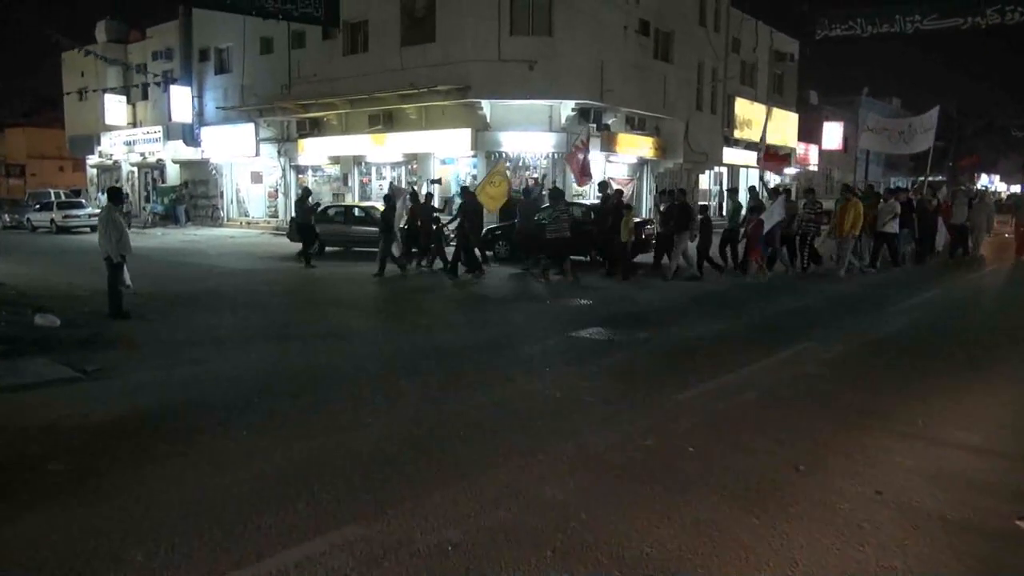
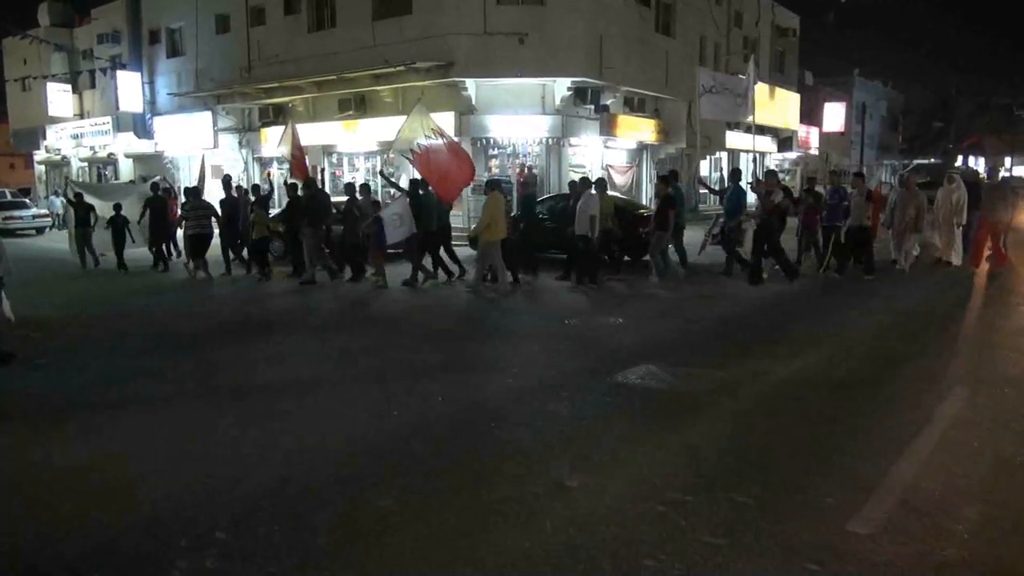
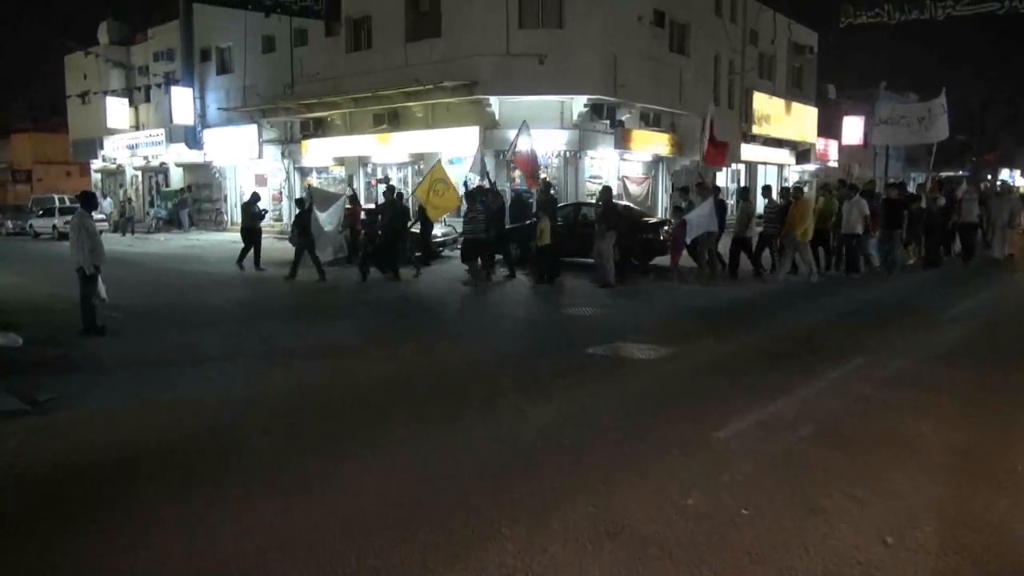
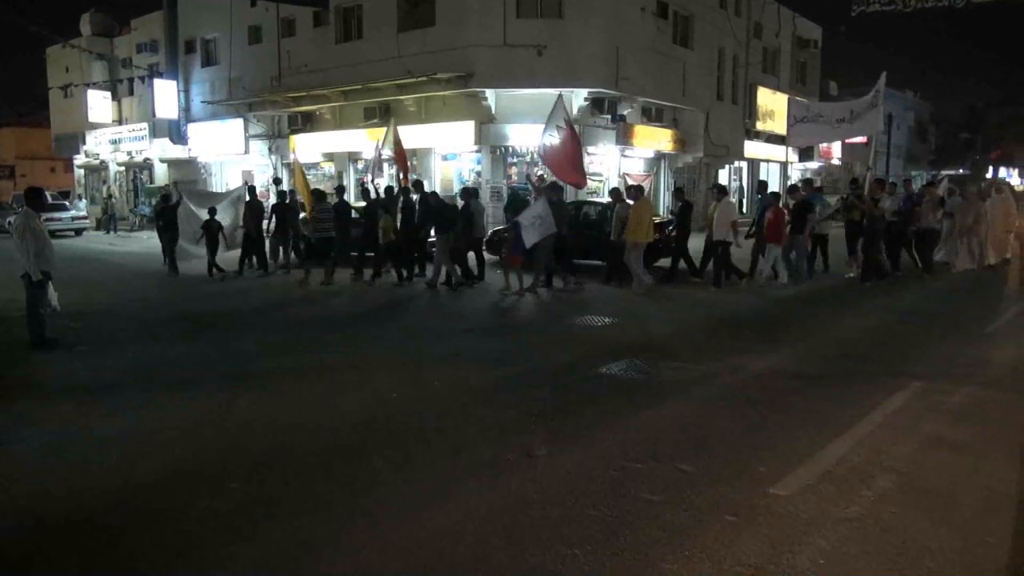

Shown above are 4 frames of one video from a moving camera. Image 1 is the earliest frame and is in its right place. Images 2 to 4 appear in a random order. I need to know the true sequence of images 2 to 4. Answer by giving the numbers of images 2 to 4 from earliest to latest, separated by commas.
3, 4, 2
